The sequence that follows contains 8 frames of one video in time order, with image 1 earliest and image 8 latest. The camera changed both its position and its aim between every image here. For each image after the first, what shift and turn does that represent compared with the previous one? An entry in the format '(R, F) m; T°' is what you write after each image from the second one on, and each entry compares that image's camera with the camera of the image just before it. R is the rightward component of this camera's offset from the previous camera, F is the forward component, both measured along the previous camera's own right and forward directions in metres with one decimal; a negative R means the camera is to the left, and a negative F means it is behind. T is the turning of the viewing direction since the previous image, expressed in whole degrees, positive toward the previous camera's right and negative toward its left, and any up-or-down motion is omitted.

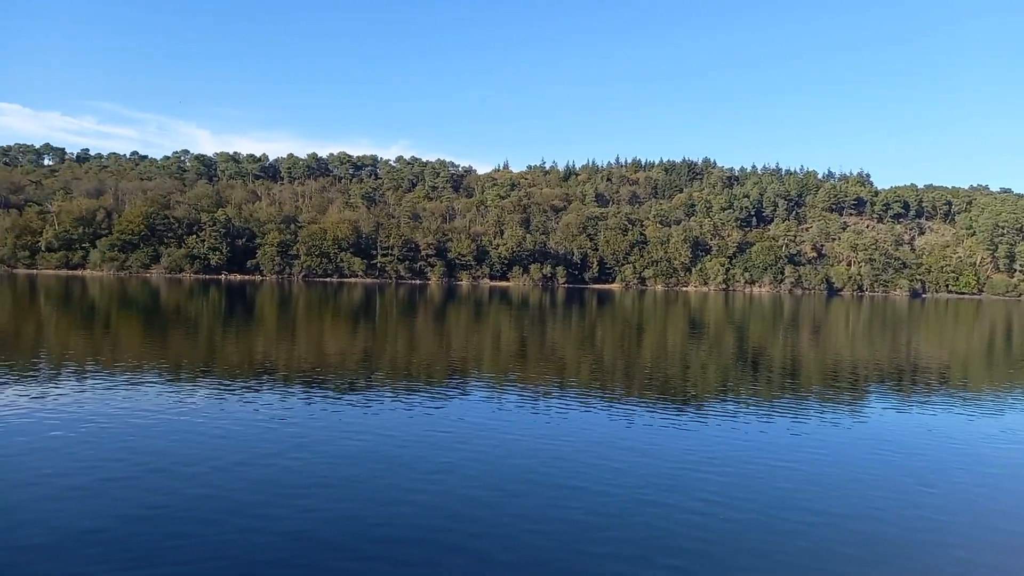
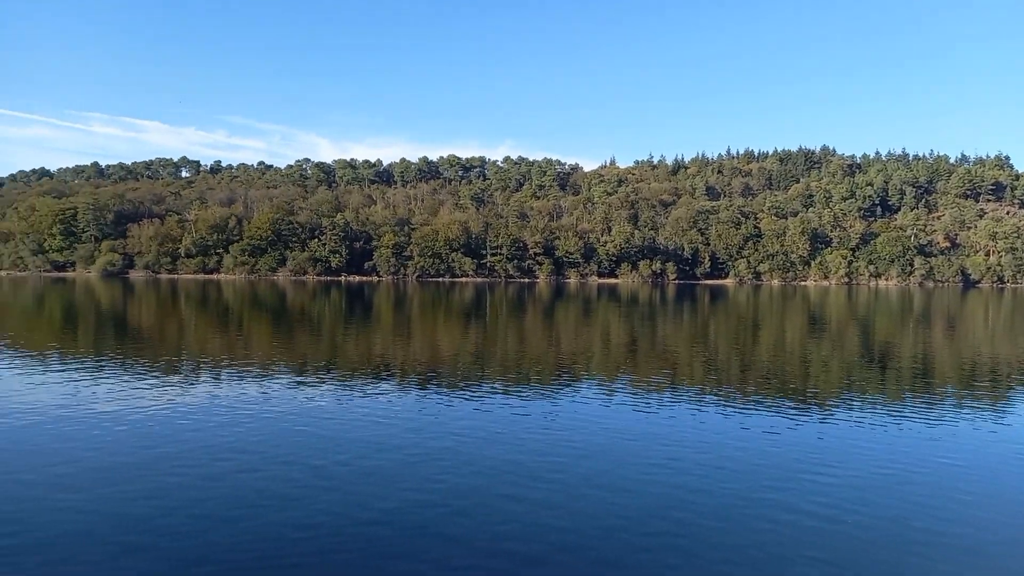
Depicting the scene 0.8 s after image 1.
(+0.8, +0.6) m; -8°
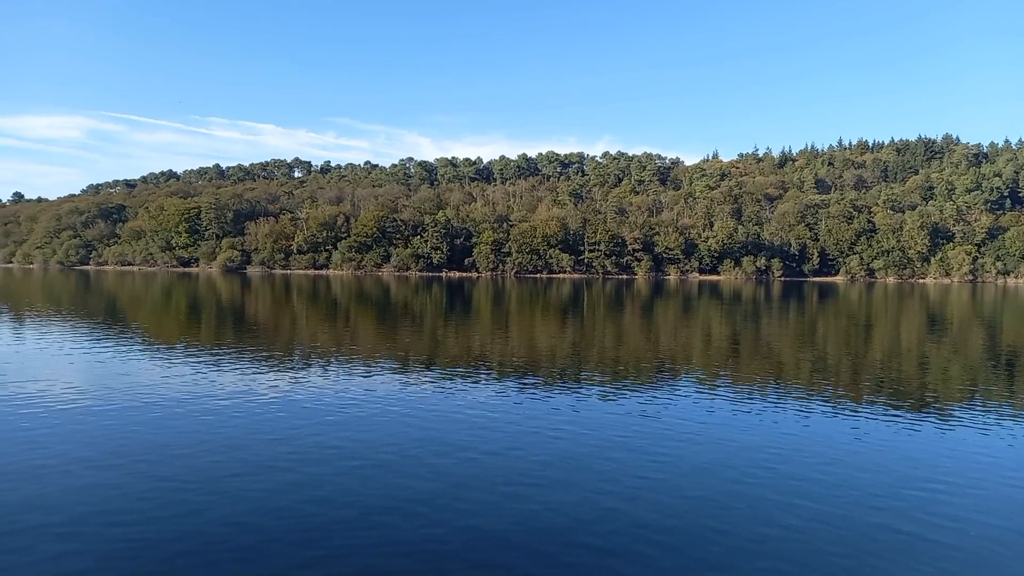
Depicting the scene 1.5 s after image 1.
(+0.3, +0.5) m; -7°
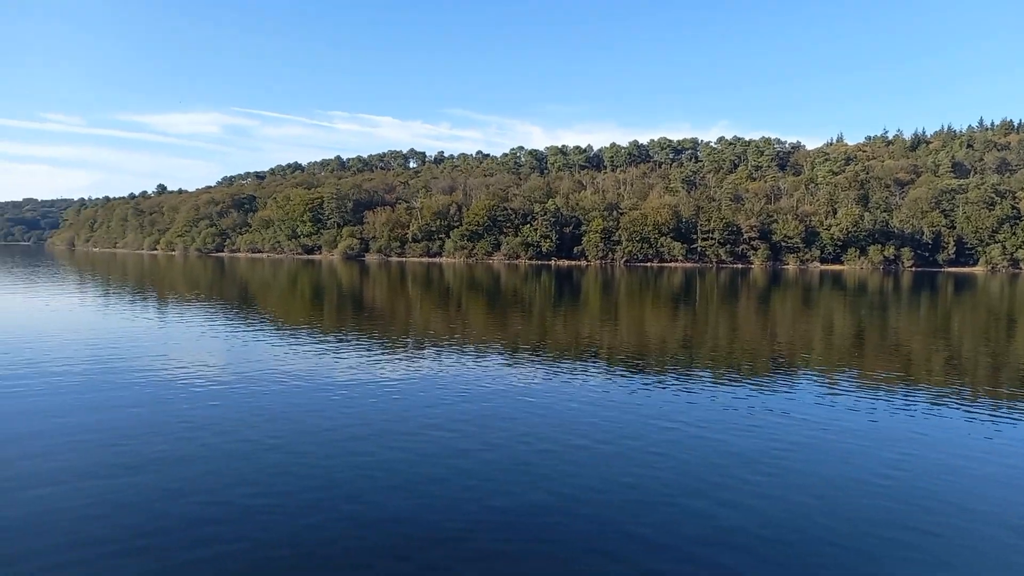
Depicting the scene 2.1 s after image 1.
(-0.1, -0.3) m; -8°
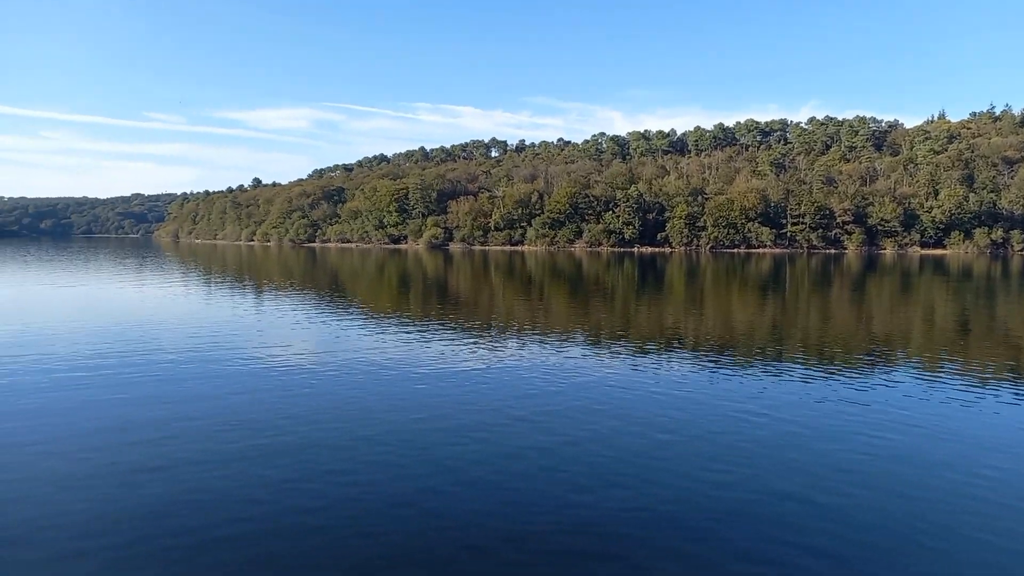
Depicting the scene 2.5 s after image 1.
(0.0, -0.3) m; -6°
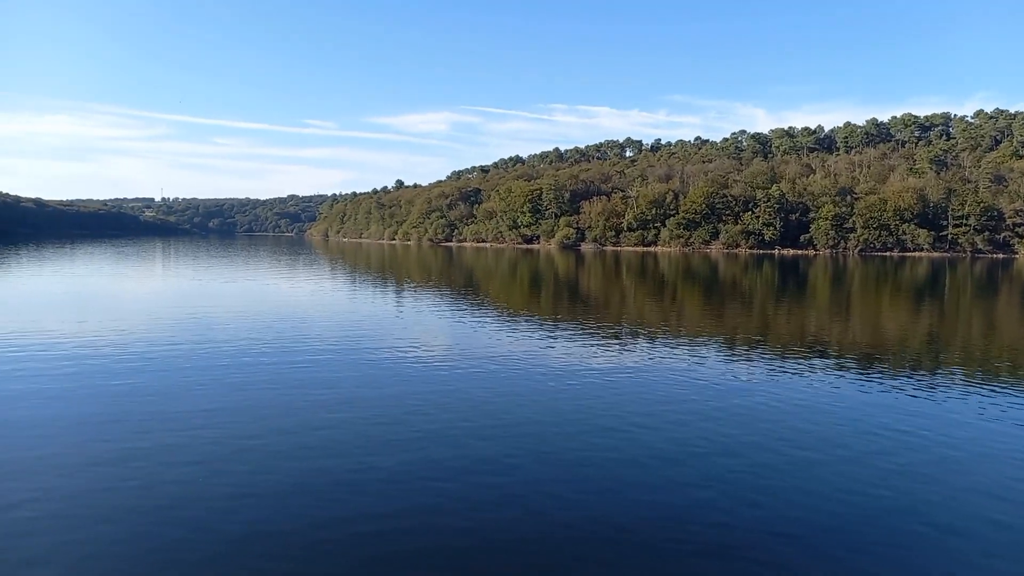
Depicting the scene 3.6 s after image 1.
(0.0, -0.5) m; -10°
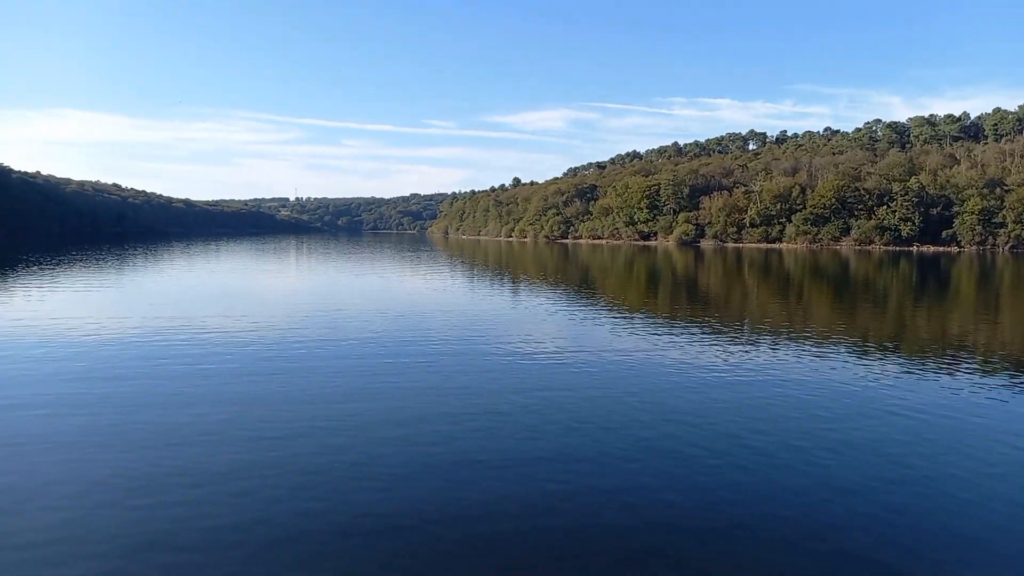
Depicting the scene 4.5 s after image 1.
(+0.1, -0.5) m; -9°
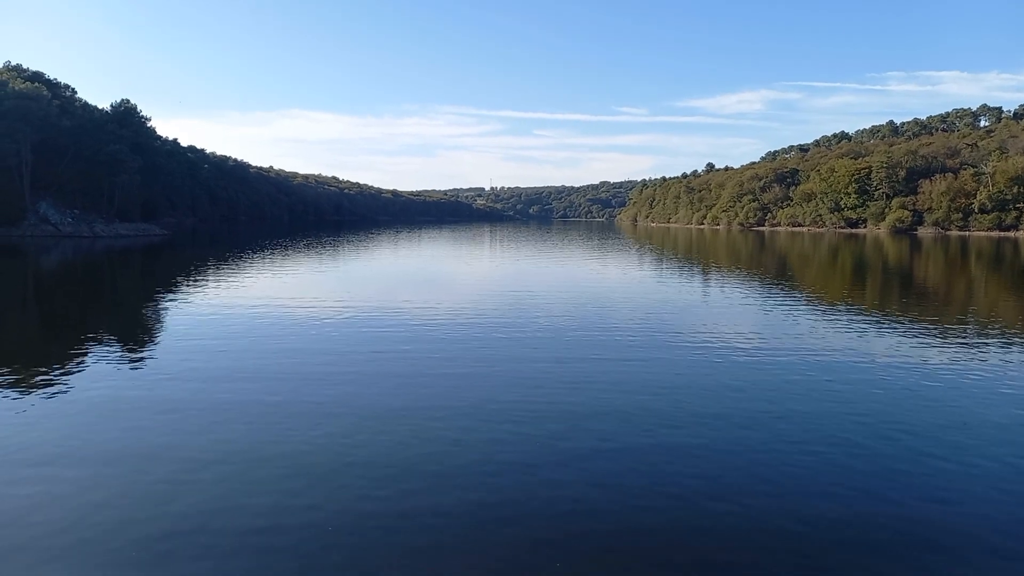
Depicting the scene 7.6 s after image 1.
(+0.4, -1.2) m; -14°
